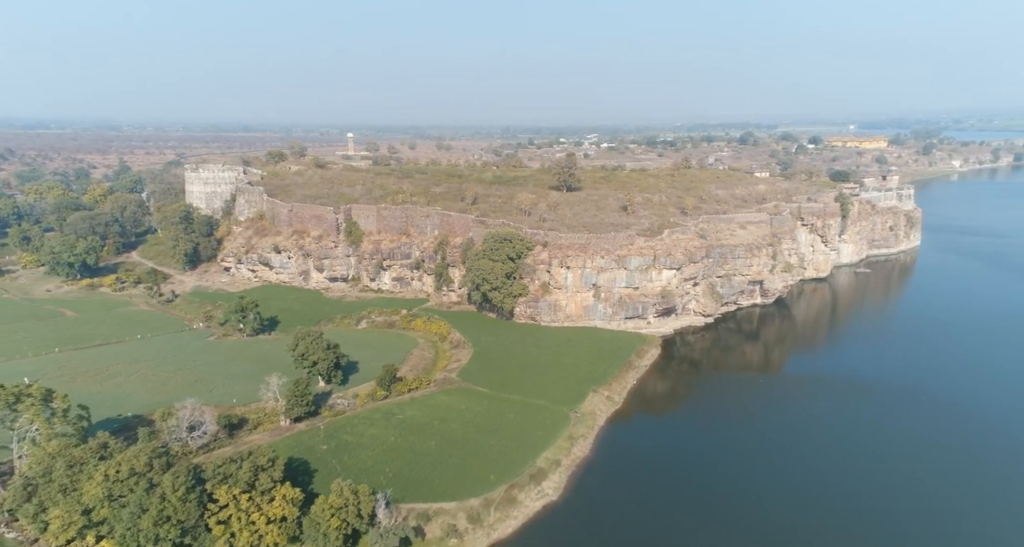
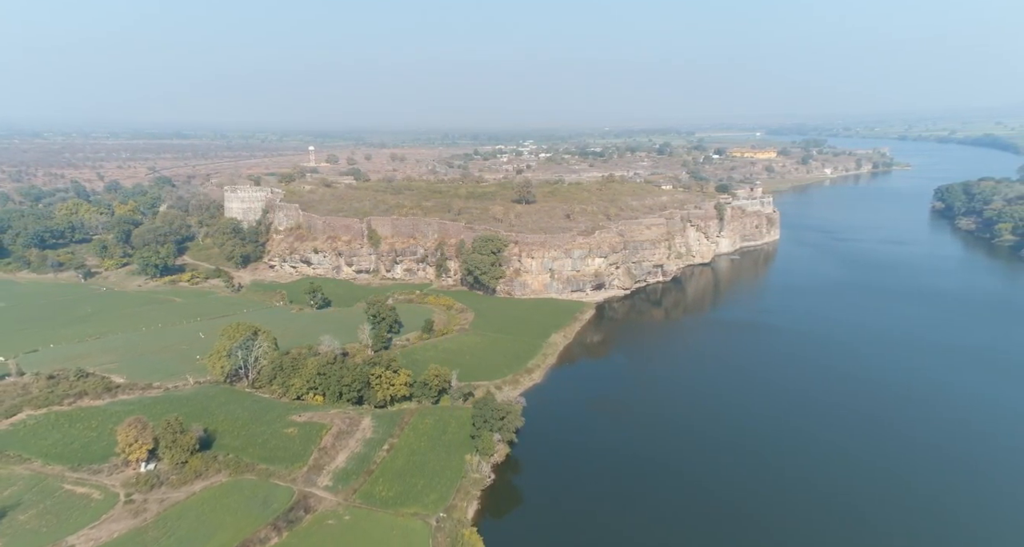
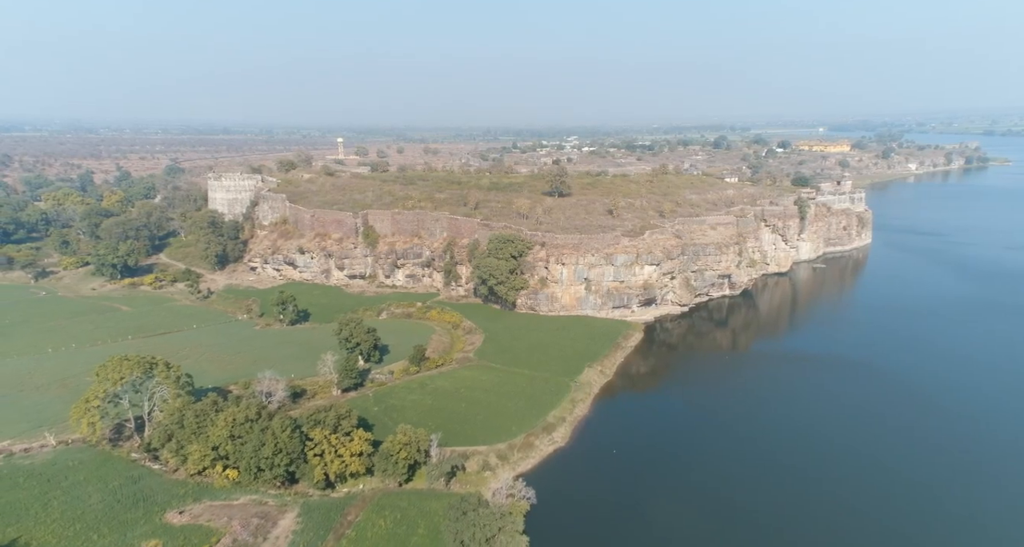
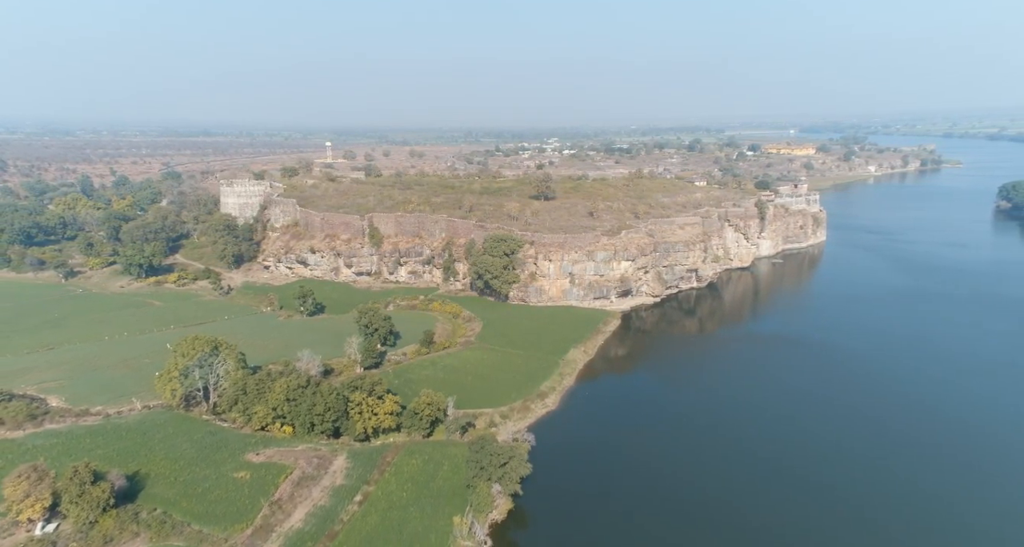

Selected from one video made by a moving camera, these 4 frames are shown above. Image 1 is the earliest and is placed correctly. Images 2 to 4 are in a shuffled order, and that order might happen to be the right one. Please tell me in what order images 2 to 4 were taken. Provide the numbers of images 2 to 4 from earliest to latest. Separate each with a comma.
3, 4, 2
